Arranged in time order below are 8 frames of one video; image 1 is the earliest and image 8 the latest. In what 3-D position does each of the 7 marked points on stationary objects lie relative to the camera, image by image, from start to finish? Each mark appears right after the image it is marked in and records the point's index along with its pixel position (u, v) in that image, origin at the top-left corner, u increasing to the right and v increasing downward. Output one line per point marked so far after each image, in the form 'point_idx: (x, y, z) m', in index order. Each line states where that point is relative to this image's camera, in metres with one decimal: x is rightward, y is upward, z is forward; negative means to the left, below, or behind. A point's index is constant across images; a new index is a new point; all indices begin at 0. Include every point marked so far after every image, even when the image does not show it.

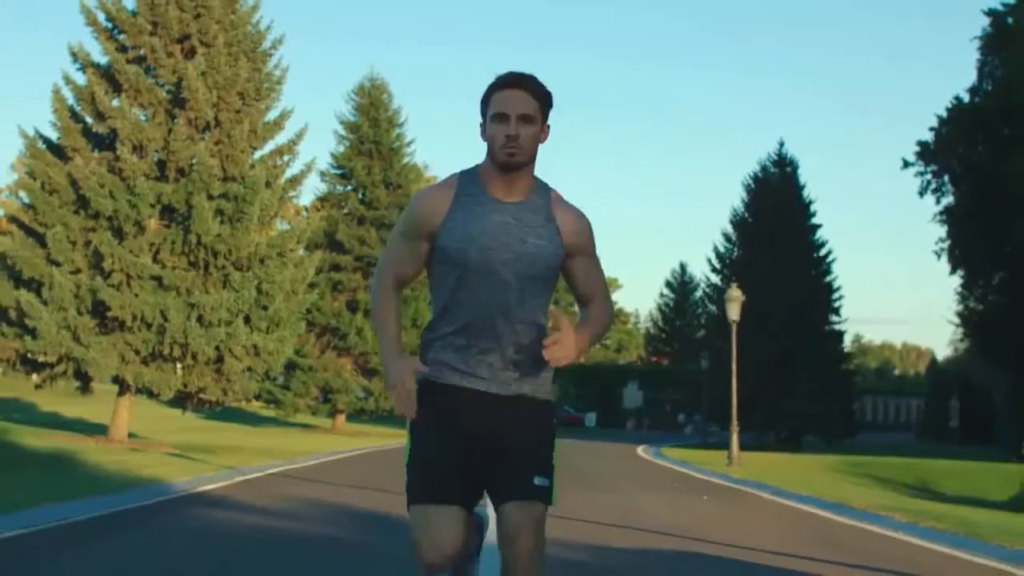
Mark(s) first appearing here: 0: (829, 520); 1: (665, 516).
0: (+3.2, -2.3, +13.9) m
1: (+1.7, -2.4, +14.8) m
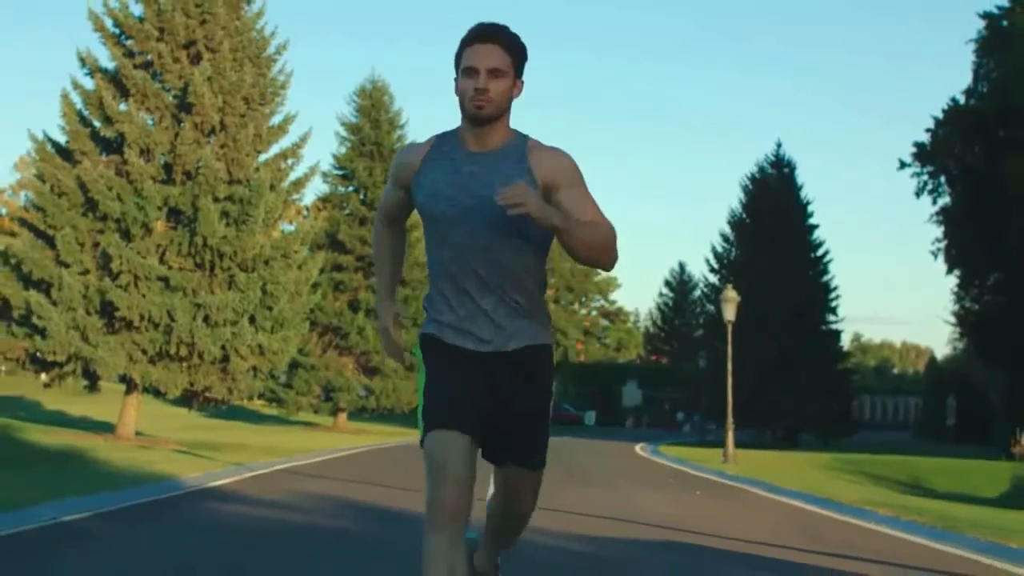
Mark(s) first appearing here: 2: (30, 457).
0: (+3.2, -2.3, +14.4) m
1: (+1.7, -2.4, +15.3) m
2: (-6.3, -2.2, +18.2) m
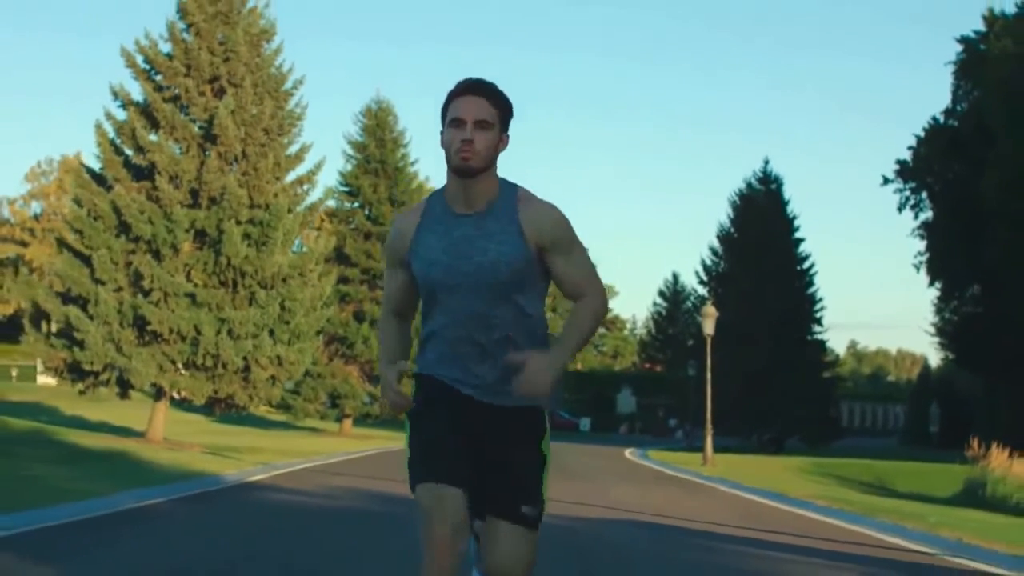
0: (+3.1, -2.6, +16.6) m
1: (+1.6, -2.7, +17.5) m
2: (-6.3, -2.5, +20.5) m
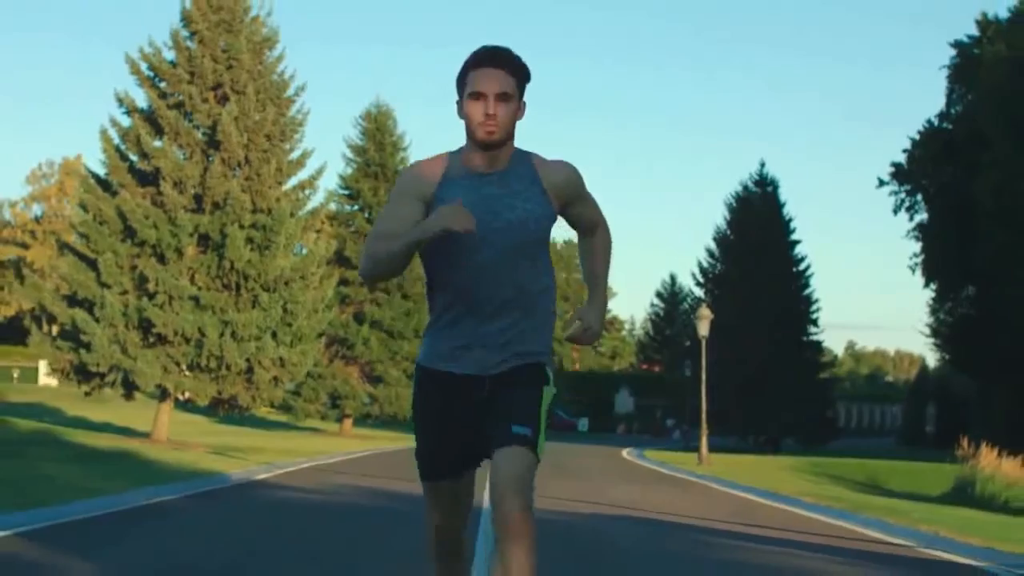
0: (+3.1, -2.7, +17.1) m
1: (+1.6, -2.7, +18.0) m
2: (-6.4, -2.6, +20.9) m
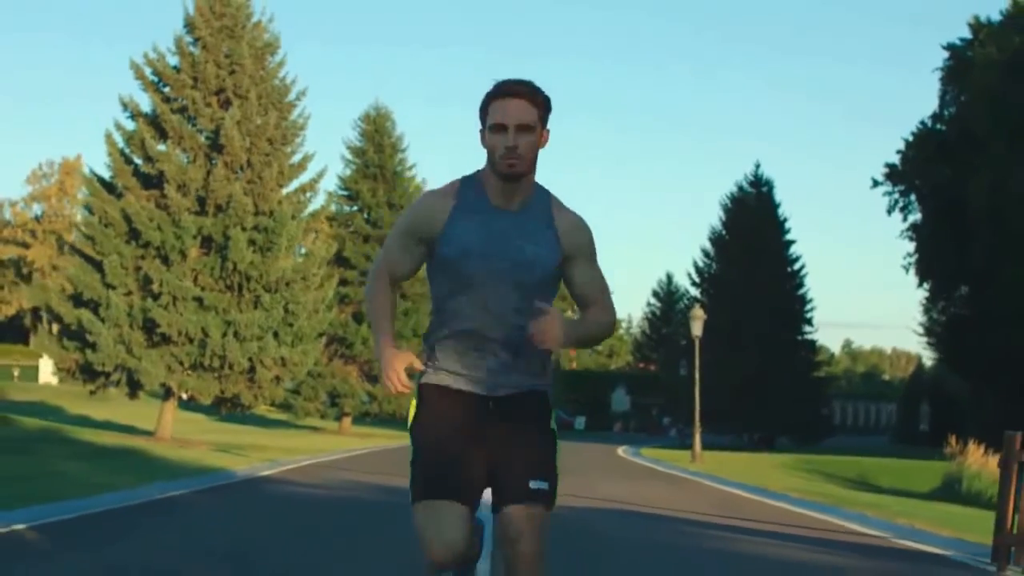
0: (+3.1, -2.7, +17.7) m
1: (+1.6, -2.8, +18.6) m
2: (-6.4, -2.6, +21.5) m
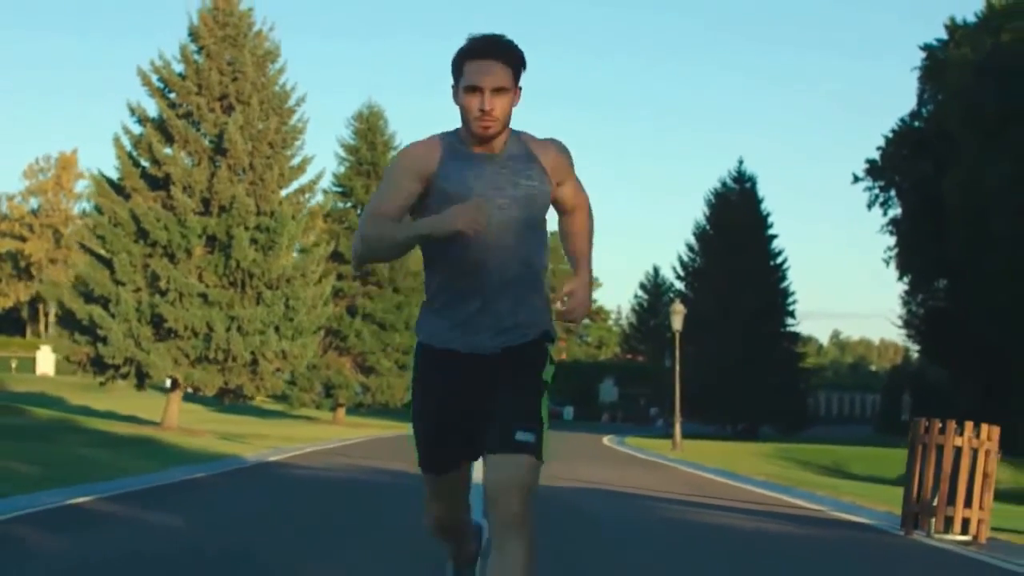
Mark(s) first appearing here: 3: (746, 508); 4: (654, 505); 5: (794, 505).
0: (+2.9, -2.7, +19.2) m
1: (+1.4, -2.8, +20.0) m
2: (-6.6, -2.6, +22.9) m
3: (+2.5, -2.4, +15.0) m
4: (+1.5, -2.4, +15.1) m
5: (+3.1, -2.4, +15.3) m
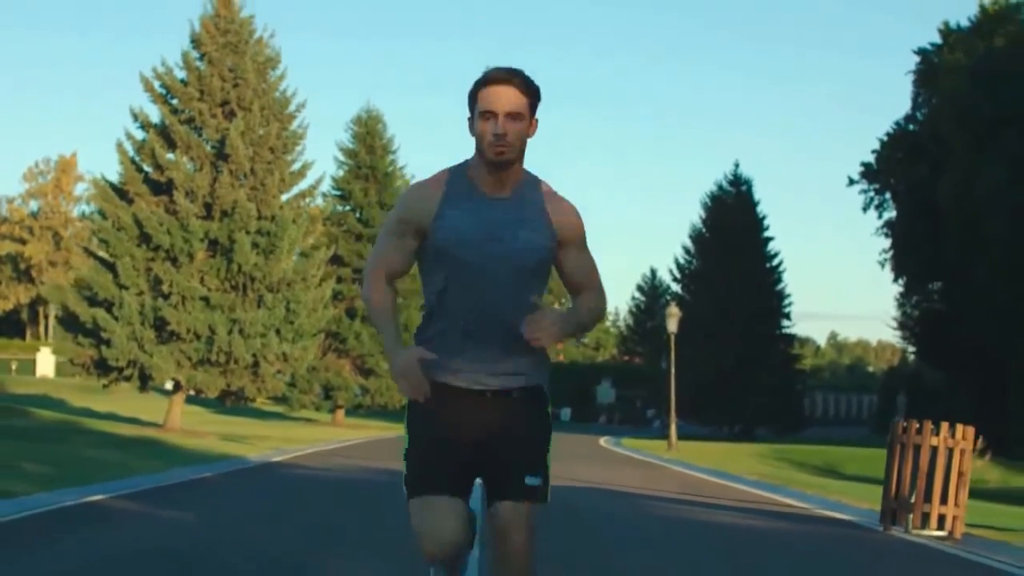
0: (+2.9, -2.7, +19.6) m
1: (+1.4, -2.8, +20.5) m
2: (-6.6, -2.6, +23.3) m
3: (+2.5, -2.5, +15.4) m
4: (+1.5, -2.5, +15.5) m
5: (+3.1, -2.4, +15.7) m
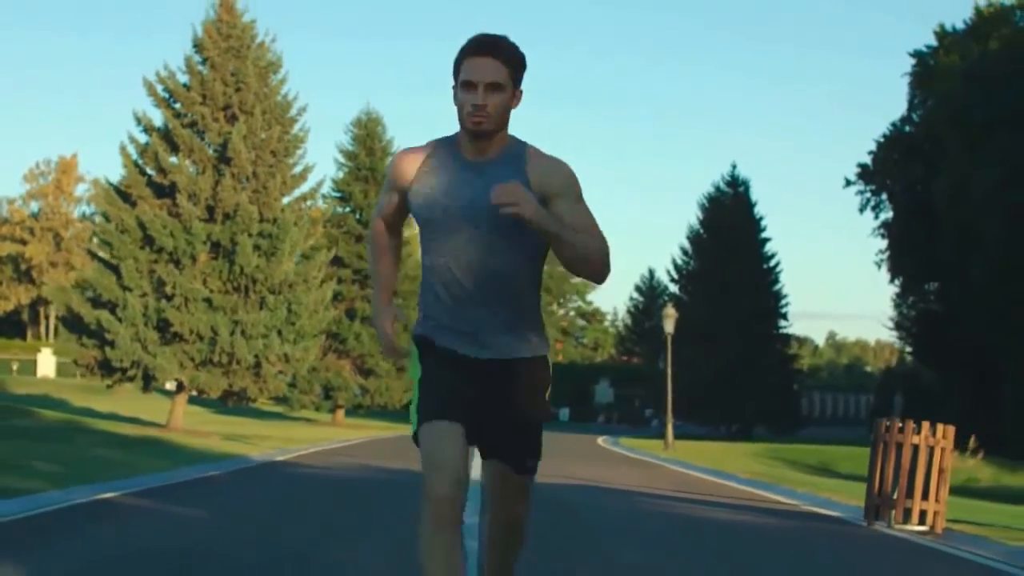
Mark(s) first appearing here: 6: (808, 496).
0: (+2.9, -2.8, +20.0) m
1: (+1.4, -2.9, +20.9) m
2: (-6.7, -2.7, +23.7) m
3: (+2.4, -2.5, +15.8) m
4: (+1.5, -2.5, +15.9) m
5: (+3.1, -2.5, +16.1) m
6: (+3.6, -2.5, +16.5) m
